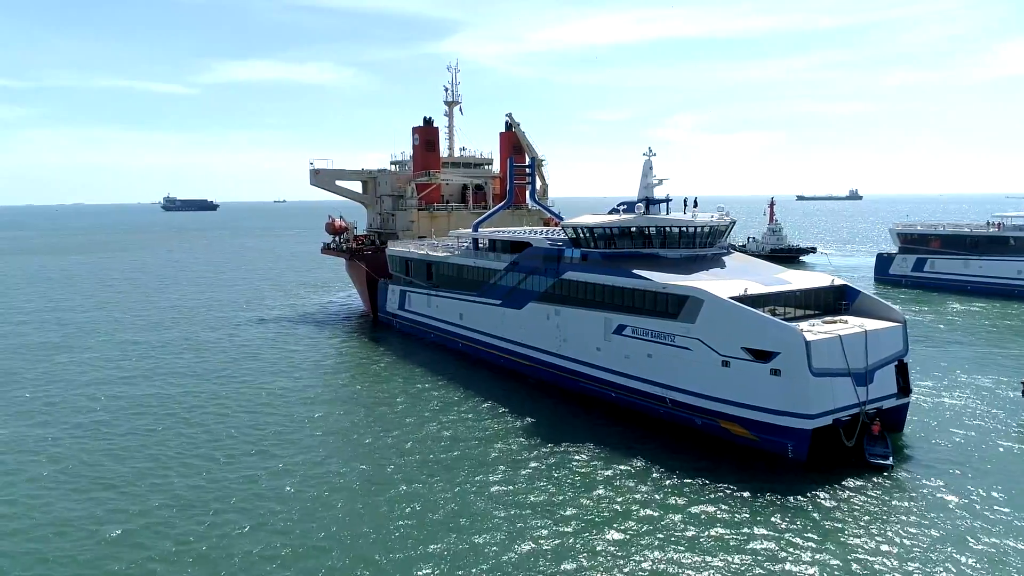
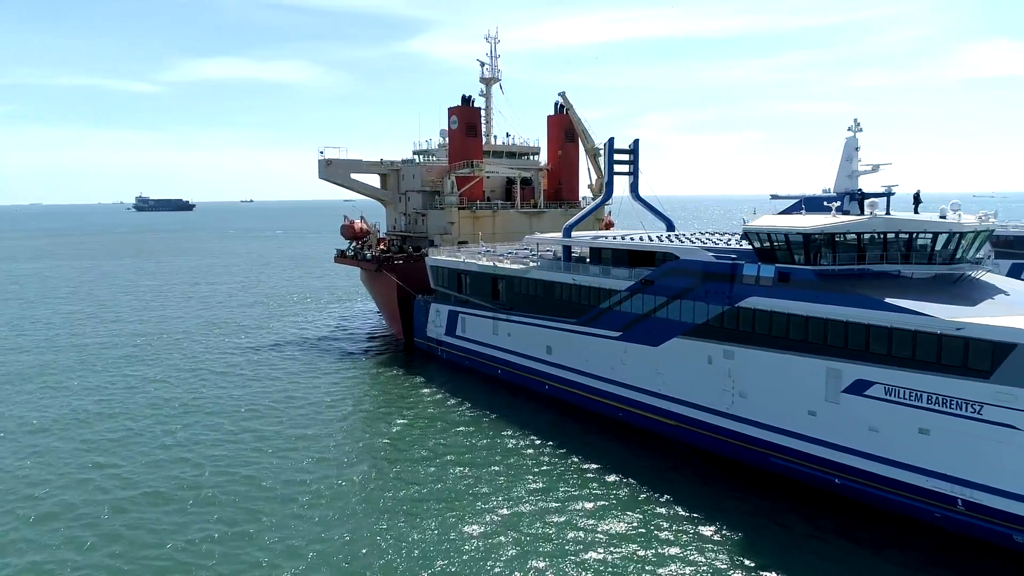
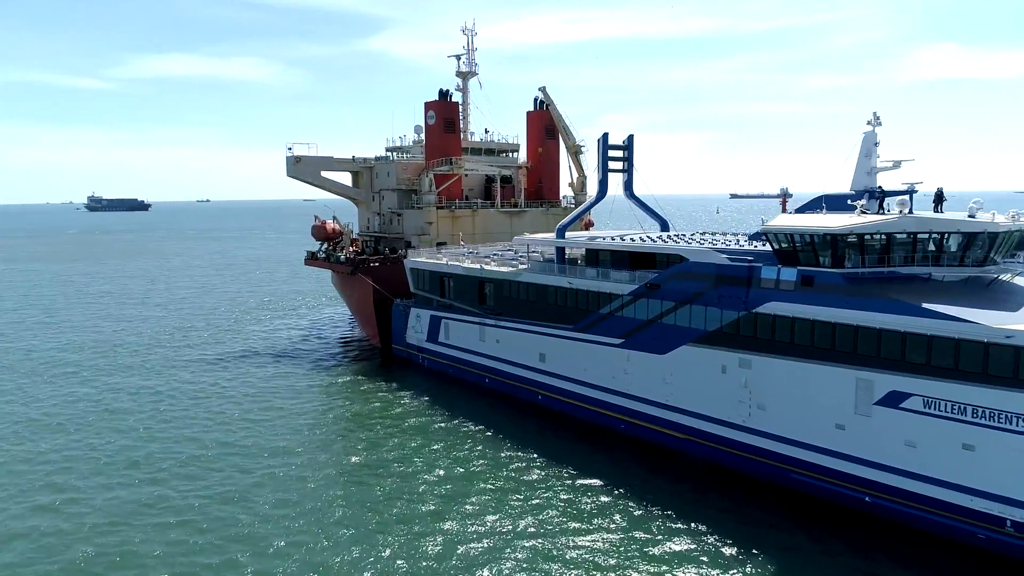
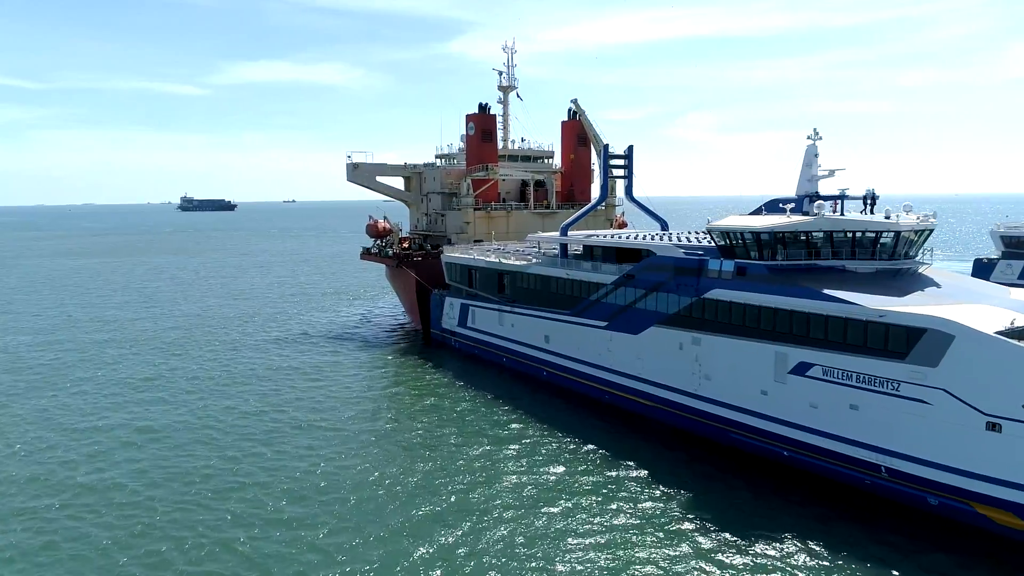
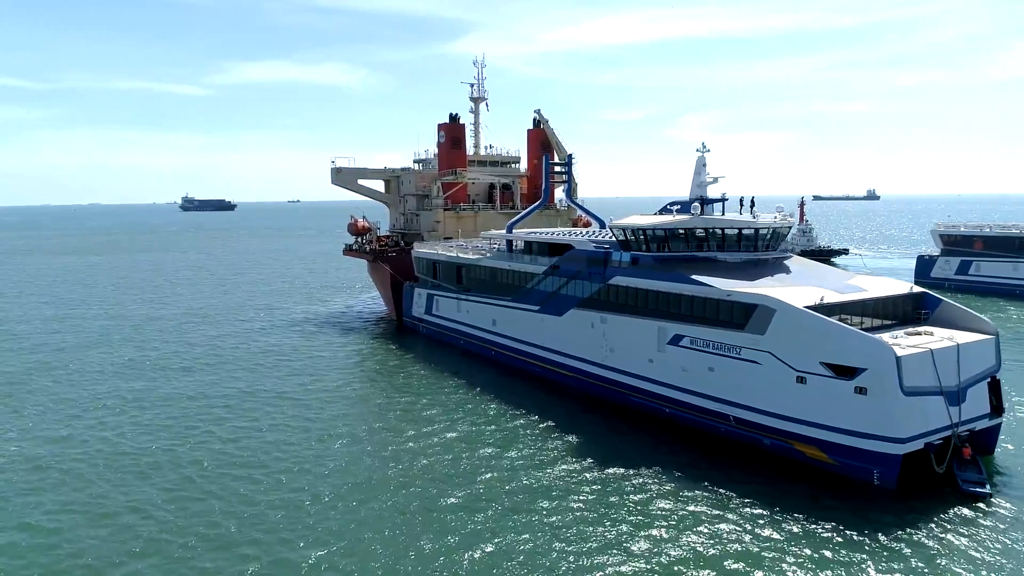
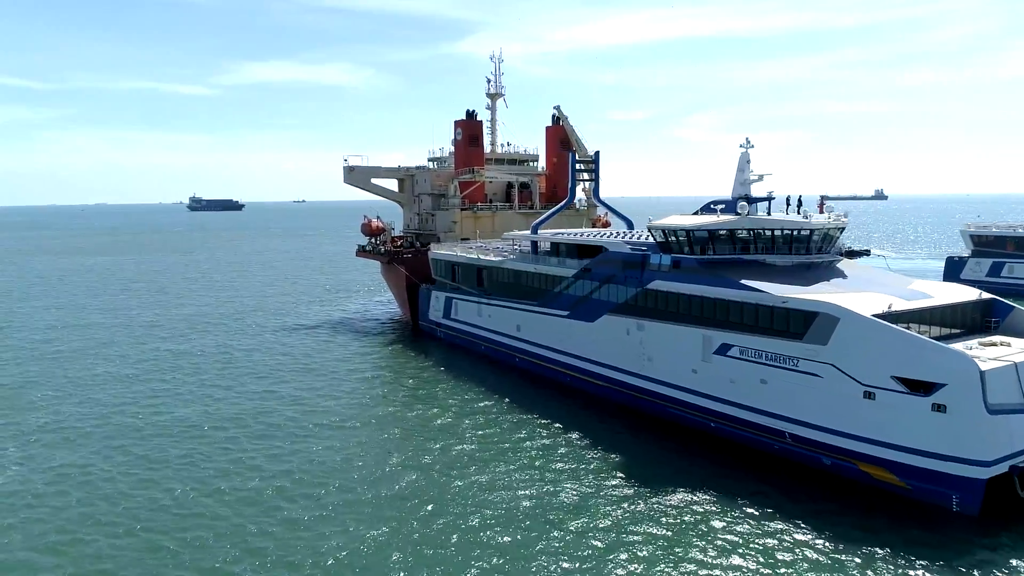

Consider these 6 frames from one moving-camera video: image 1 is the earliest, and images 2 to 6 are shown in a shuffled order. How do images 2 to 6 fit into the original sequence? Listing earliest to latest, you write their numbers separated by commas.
5, 6, 4, 2, 3
